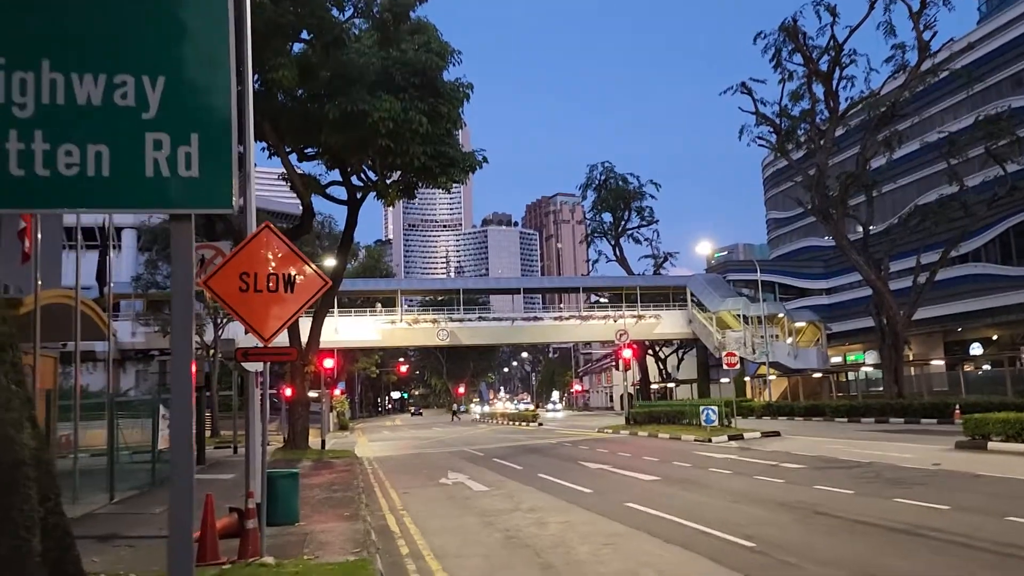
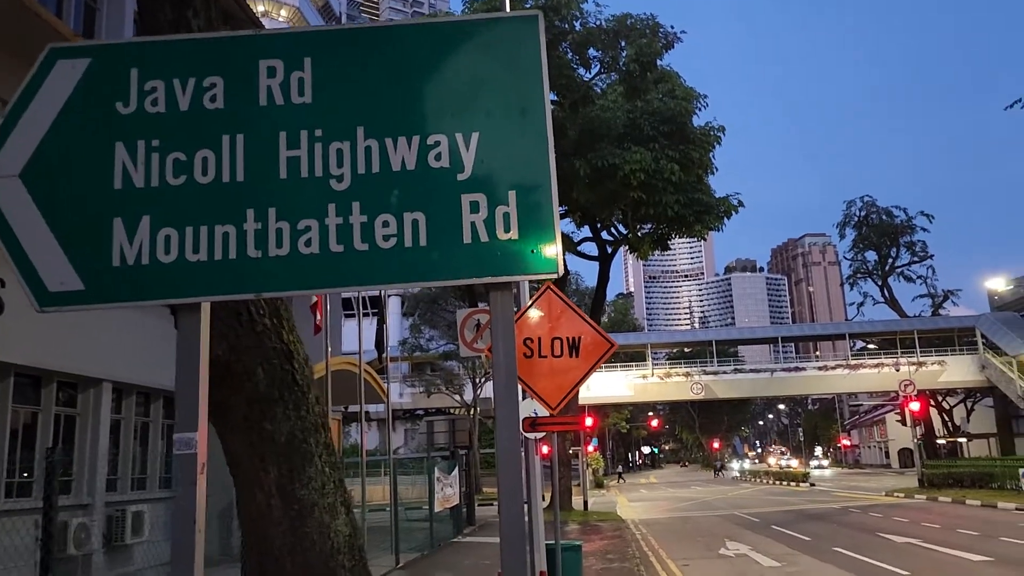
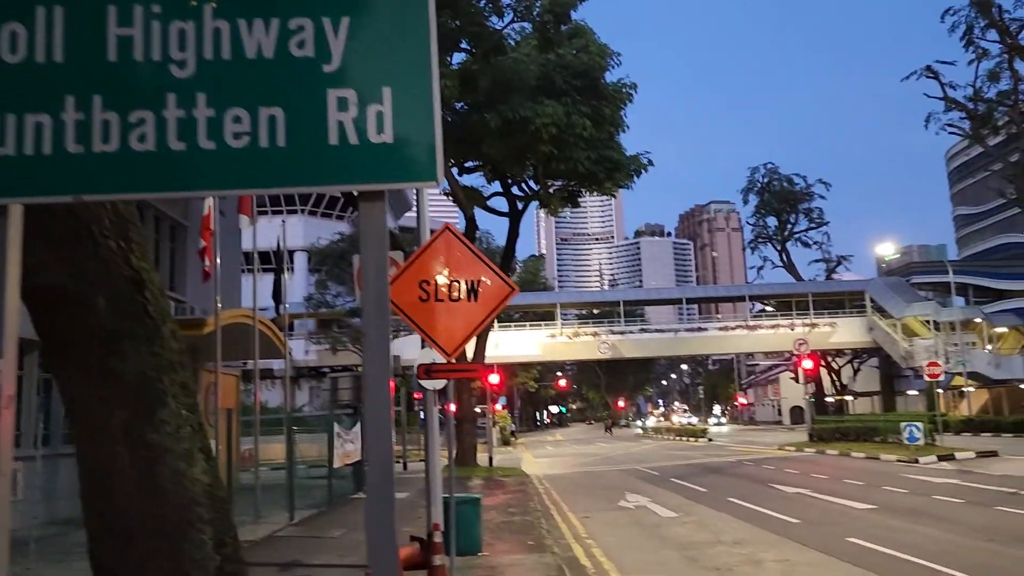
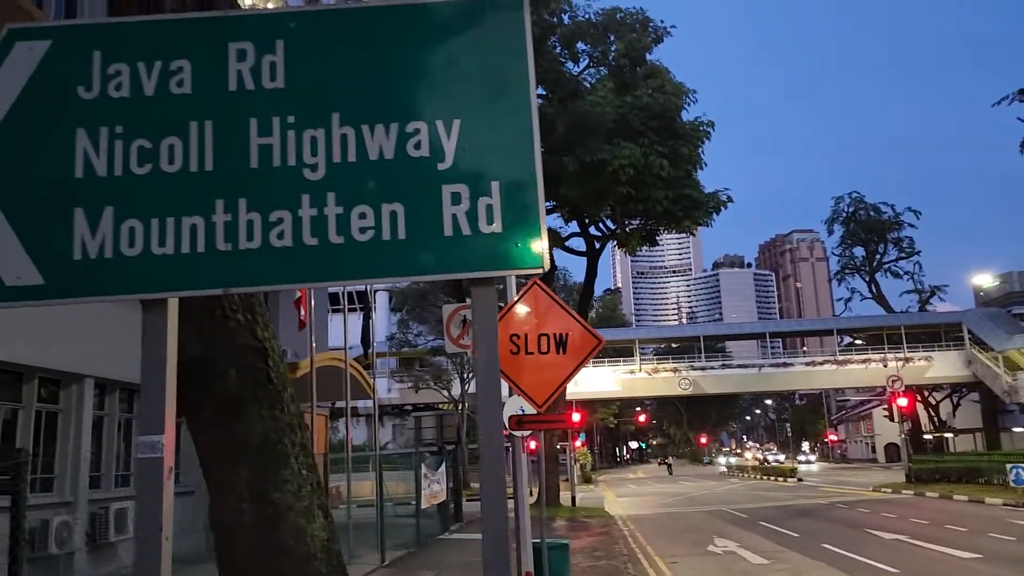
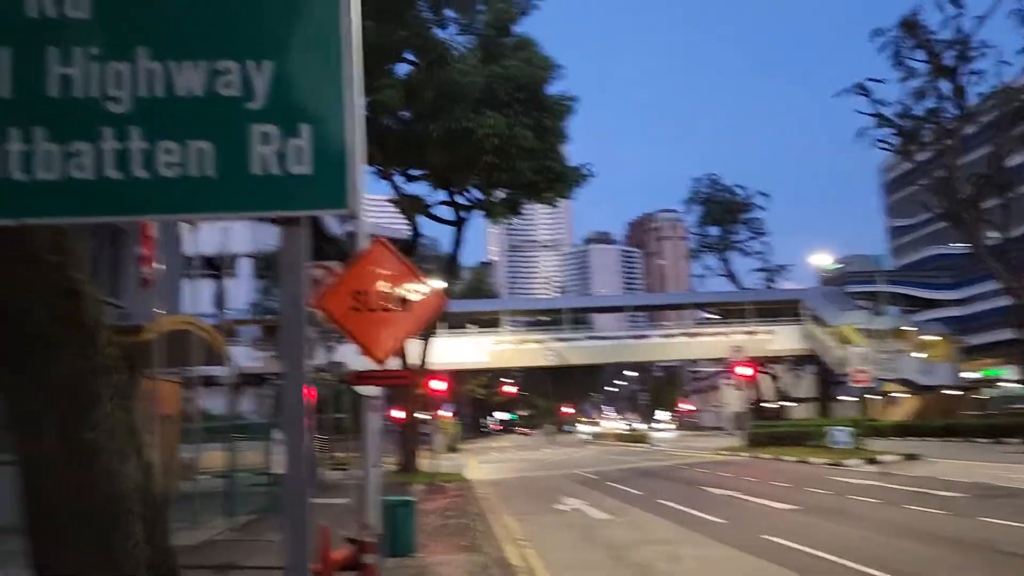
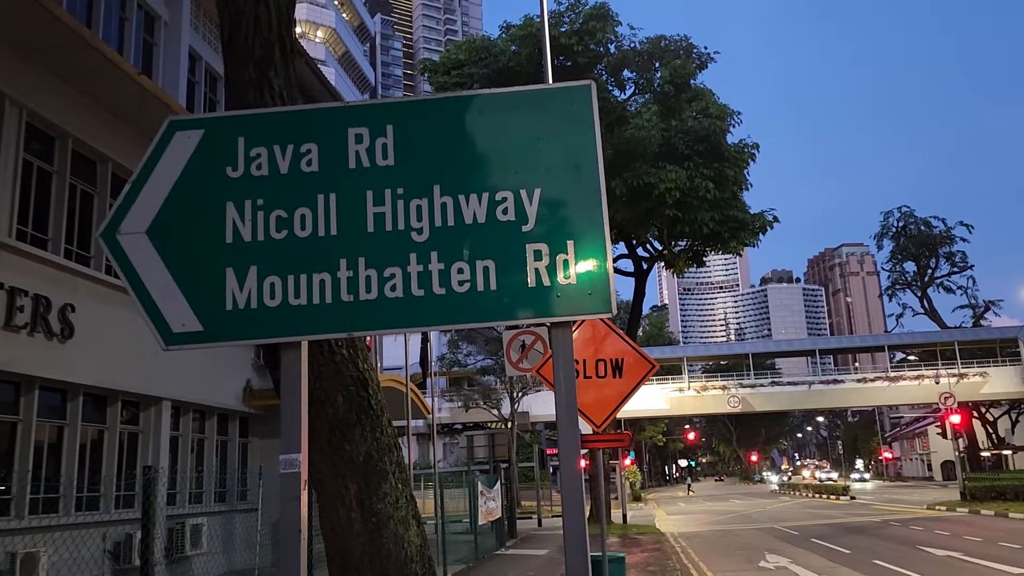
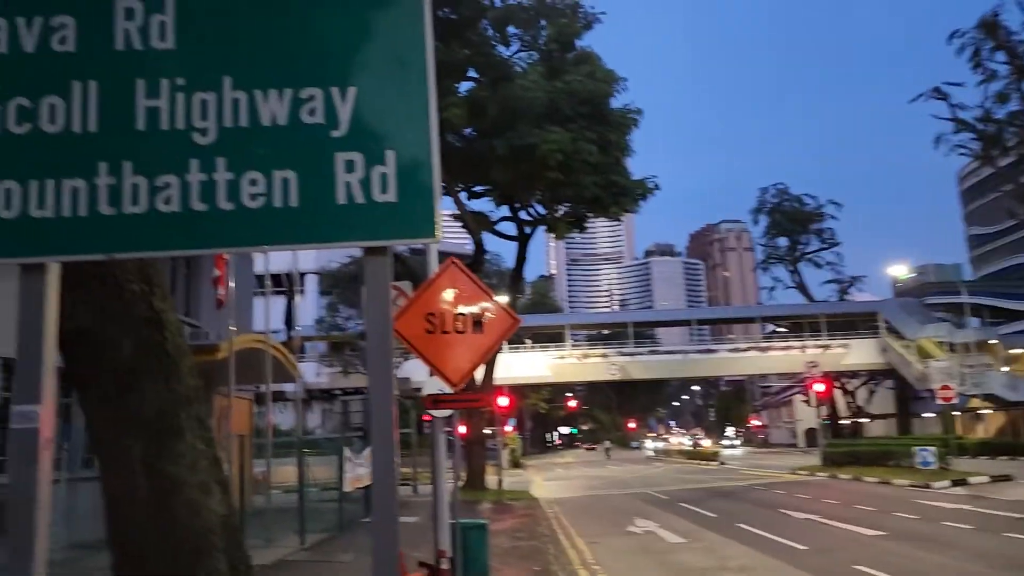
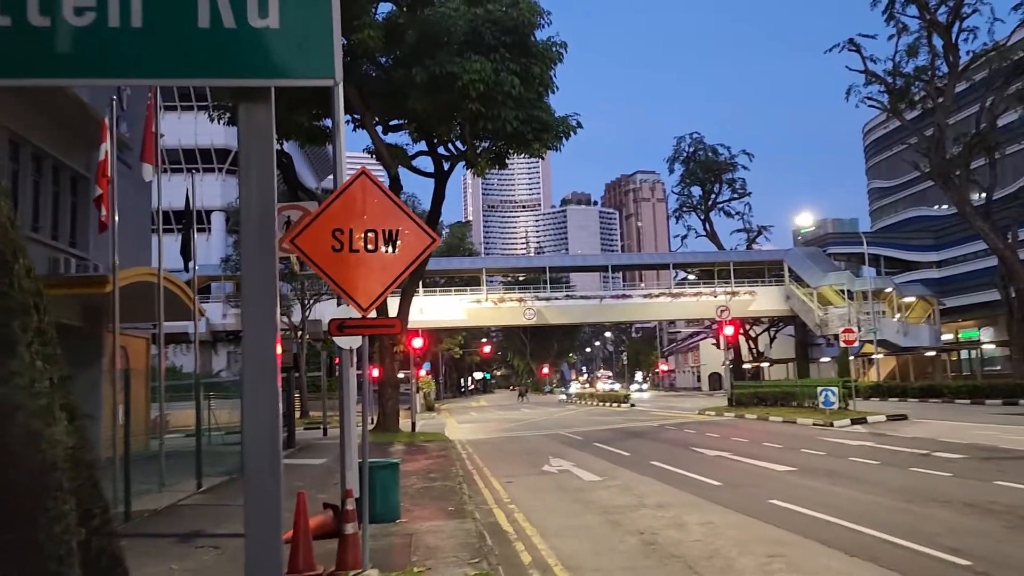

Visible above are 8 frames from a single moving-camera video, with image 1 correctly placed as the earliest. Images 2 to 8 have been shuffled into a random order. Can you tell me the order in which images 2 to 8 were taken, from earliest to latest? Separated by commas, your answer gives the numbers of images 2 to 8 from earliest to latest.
5, 7, 4, 6, 2, 3, 8
